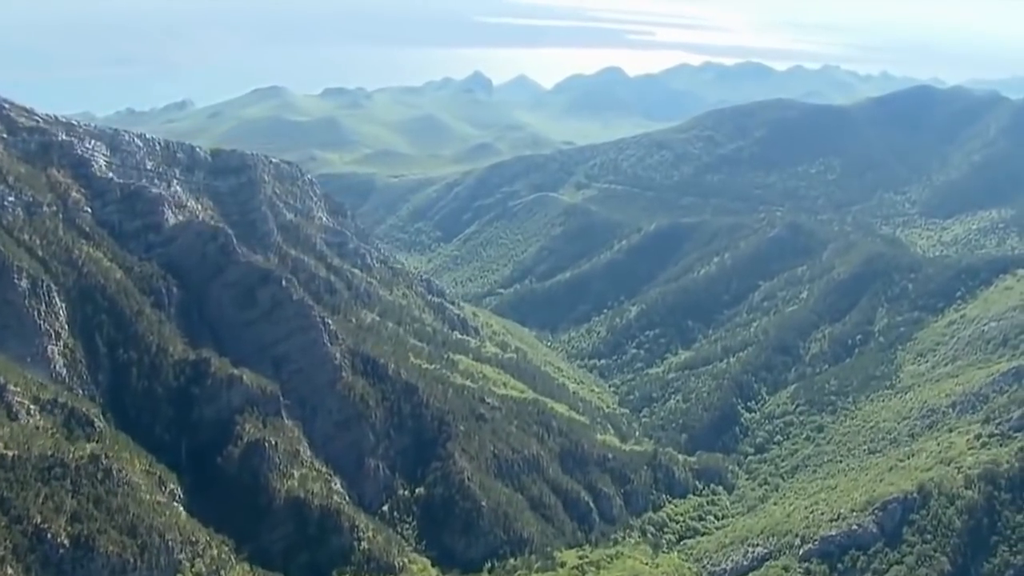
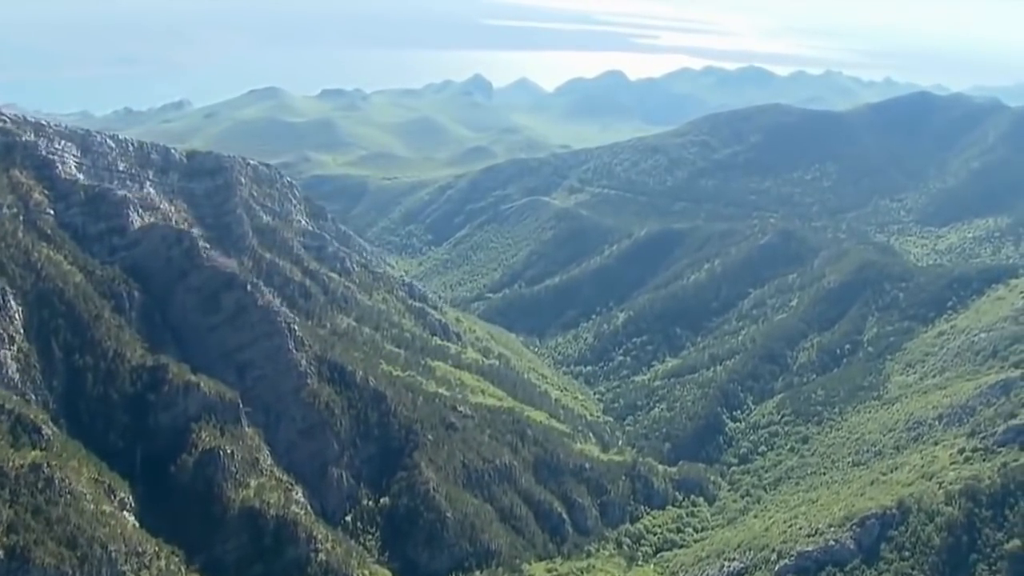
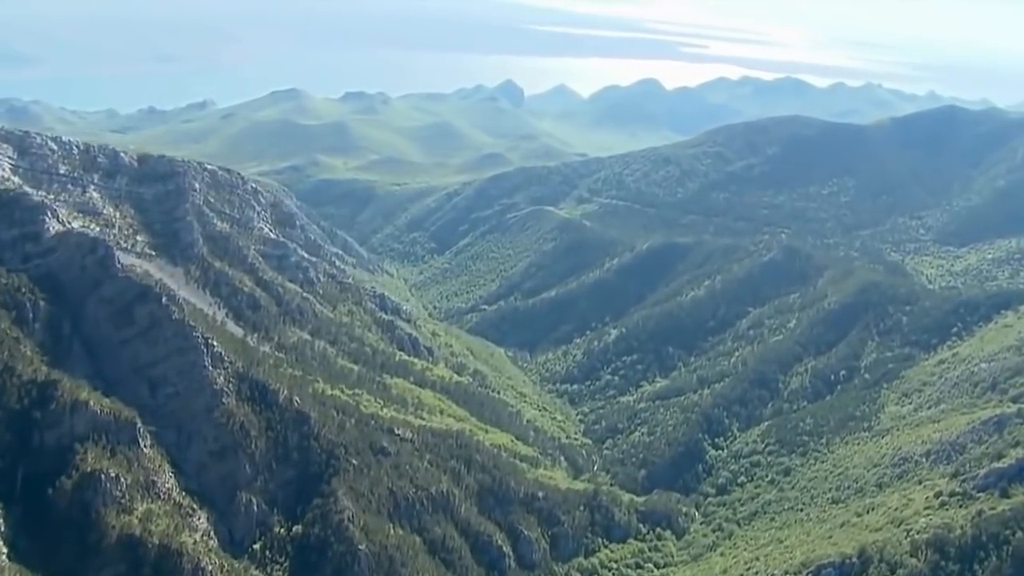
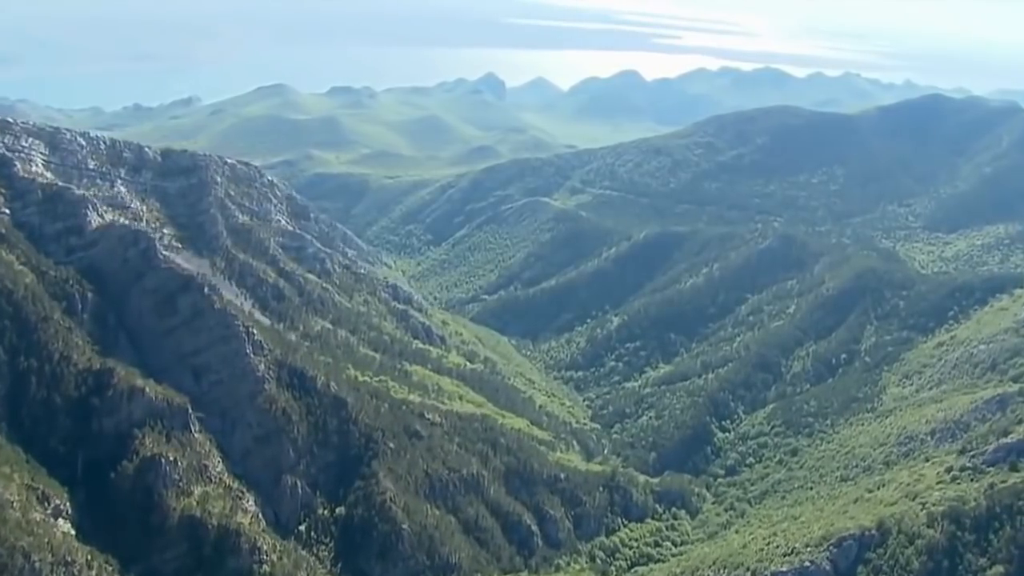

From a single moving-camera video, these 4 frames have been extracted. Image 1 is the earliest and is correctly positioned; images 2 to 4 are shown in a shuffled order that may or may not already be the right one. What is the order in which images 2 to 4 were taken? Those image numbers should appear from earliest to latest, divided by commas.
2, 4, 3
